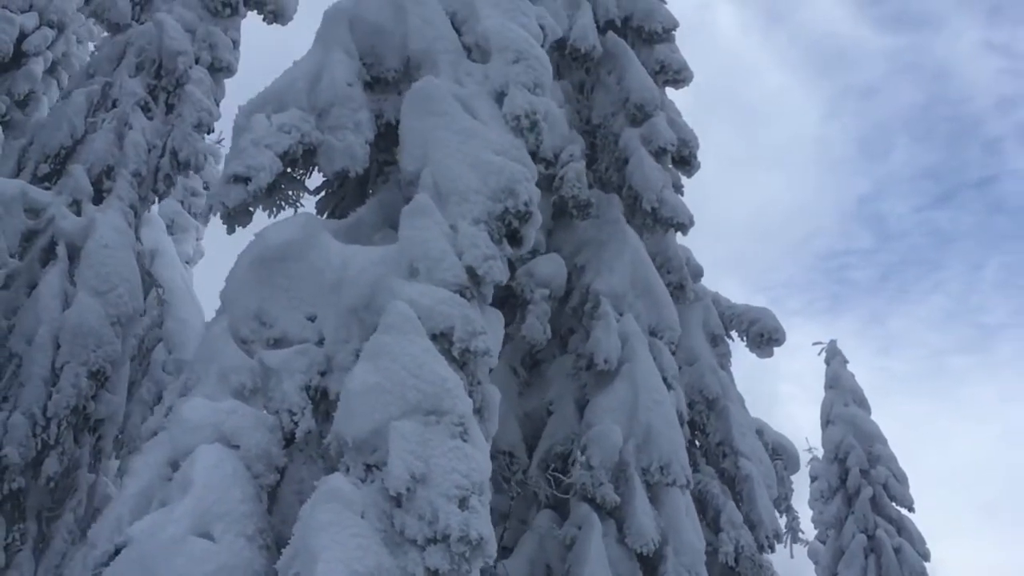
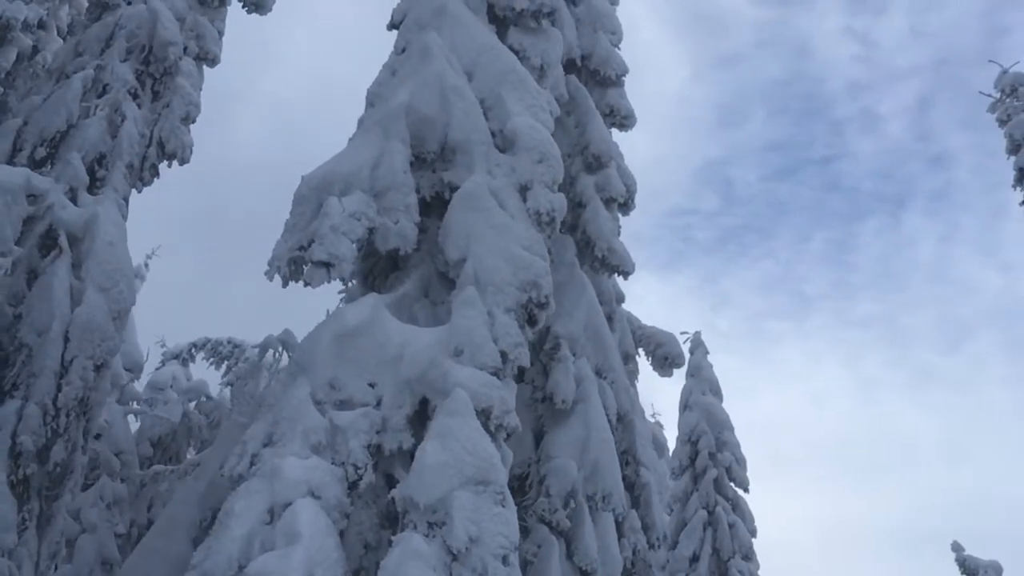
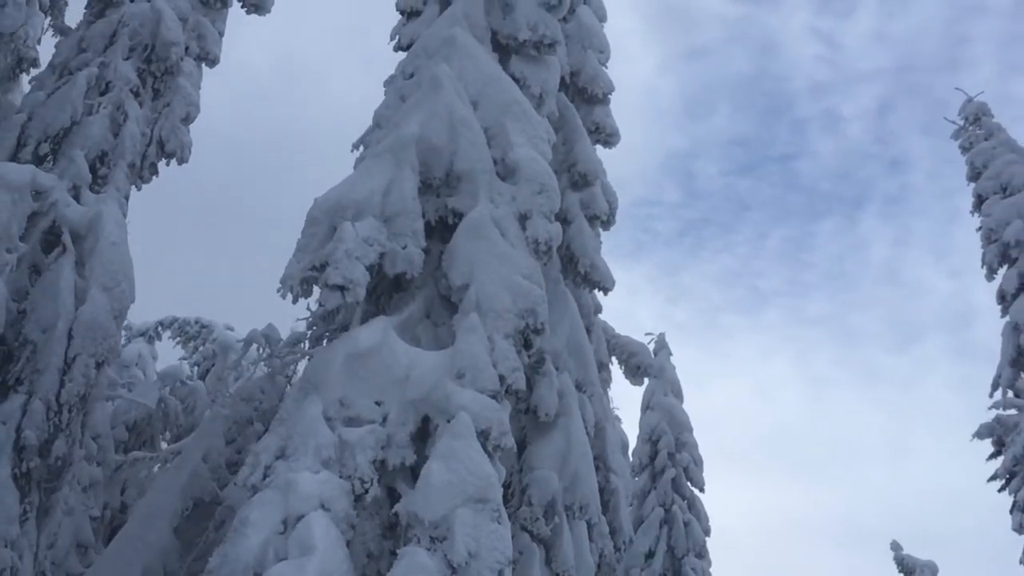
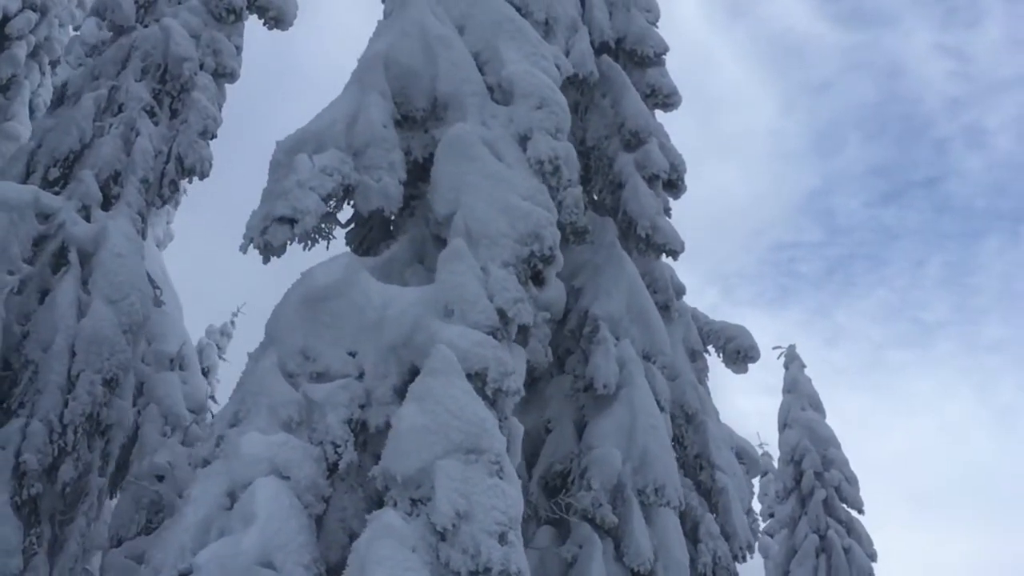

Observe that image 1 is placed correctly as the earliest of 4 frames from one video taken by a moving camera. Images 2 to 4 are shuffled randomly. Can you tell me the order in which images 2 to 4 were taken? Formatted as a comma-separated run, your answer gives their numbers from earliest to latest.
4, 2, 3
